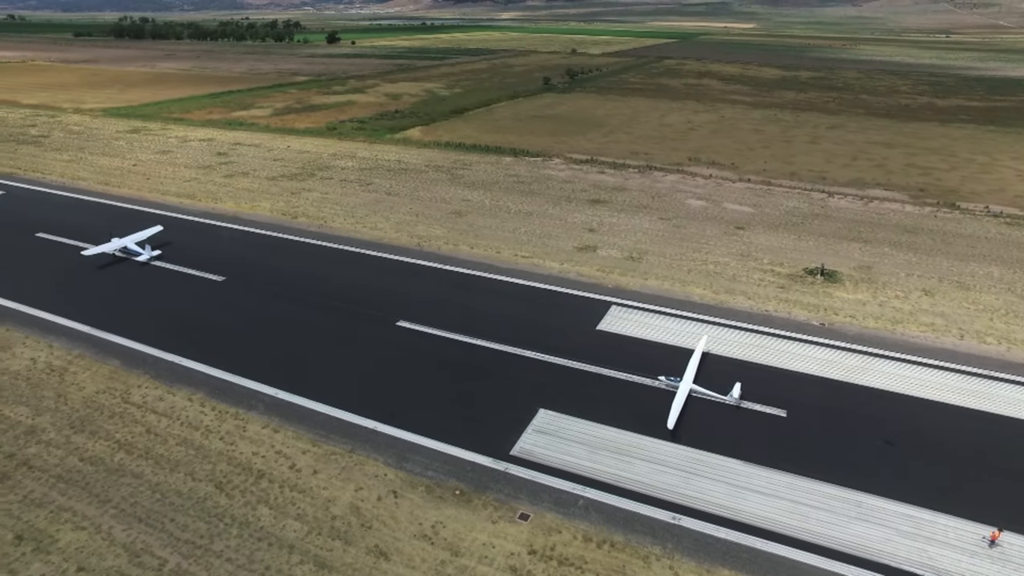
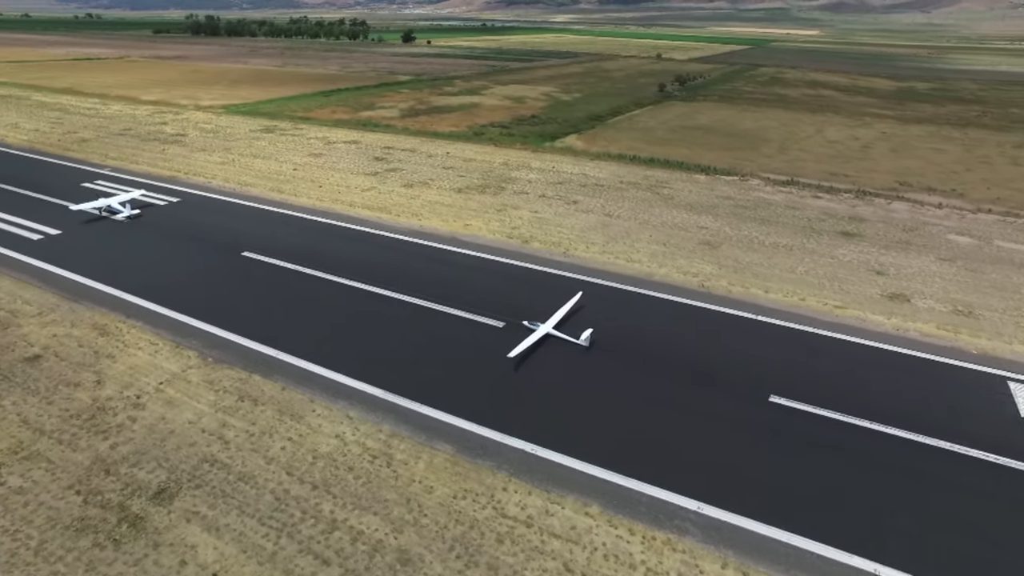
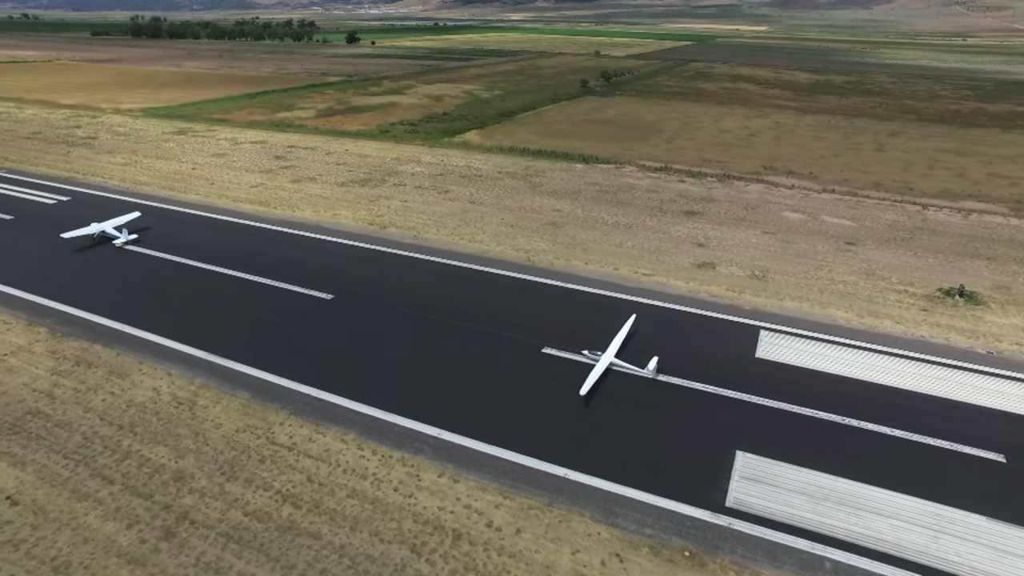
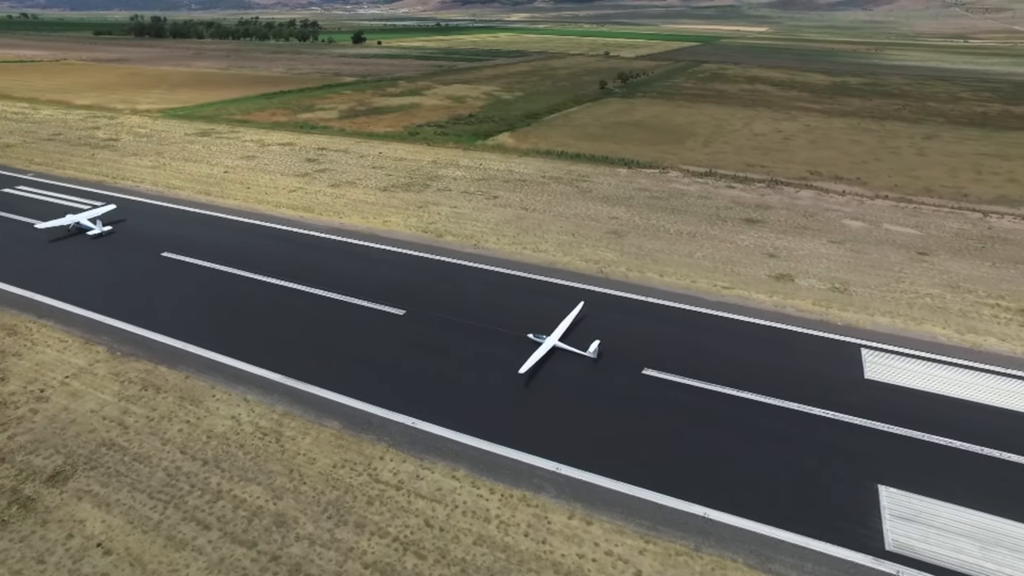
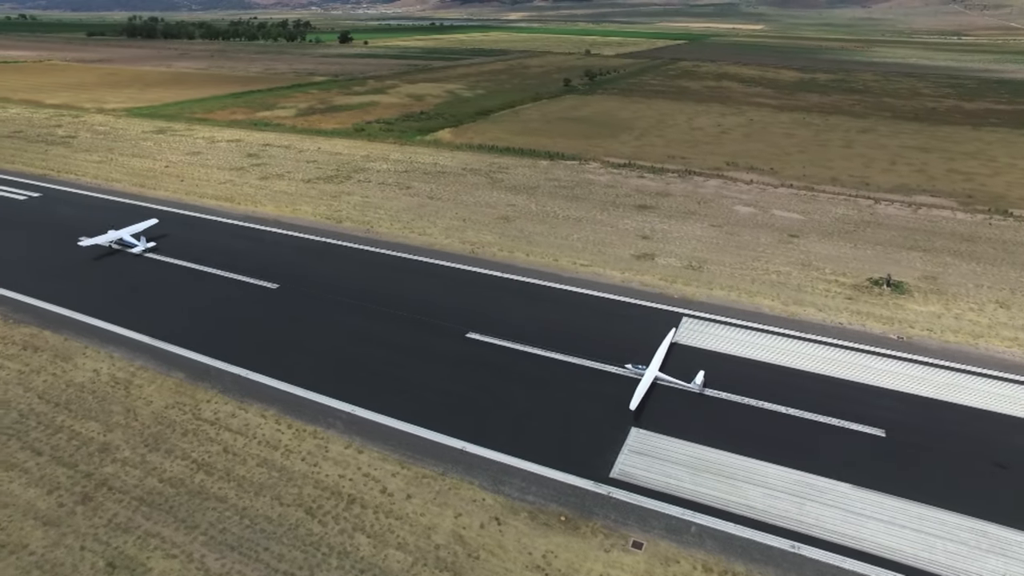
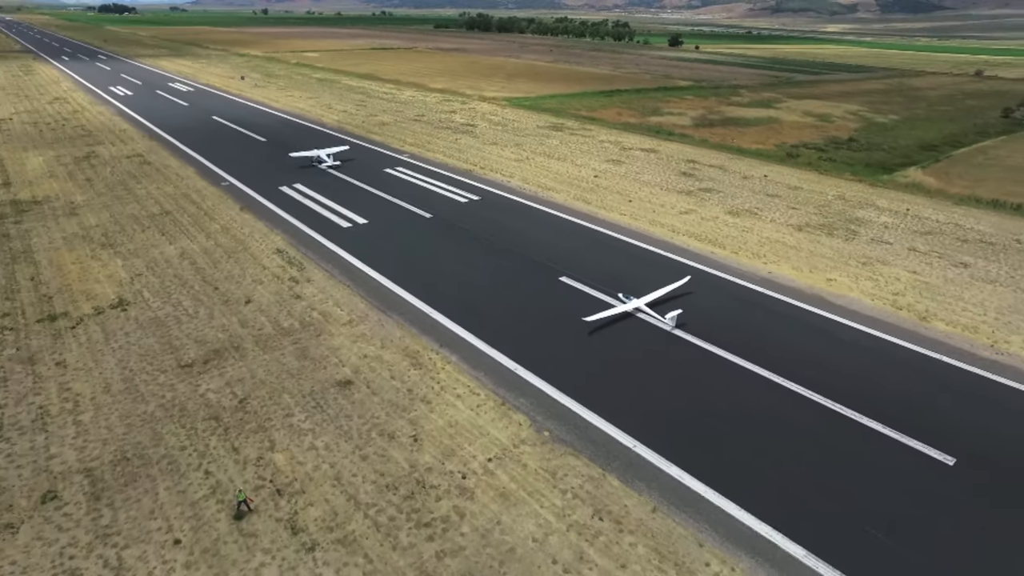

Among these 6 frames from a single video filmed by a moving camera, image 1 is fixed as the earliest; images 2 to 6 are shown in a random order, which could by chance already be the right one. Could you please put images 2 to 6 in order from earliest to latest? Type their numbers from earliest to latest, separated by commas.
5, 3, 4, 2, 6
